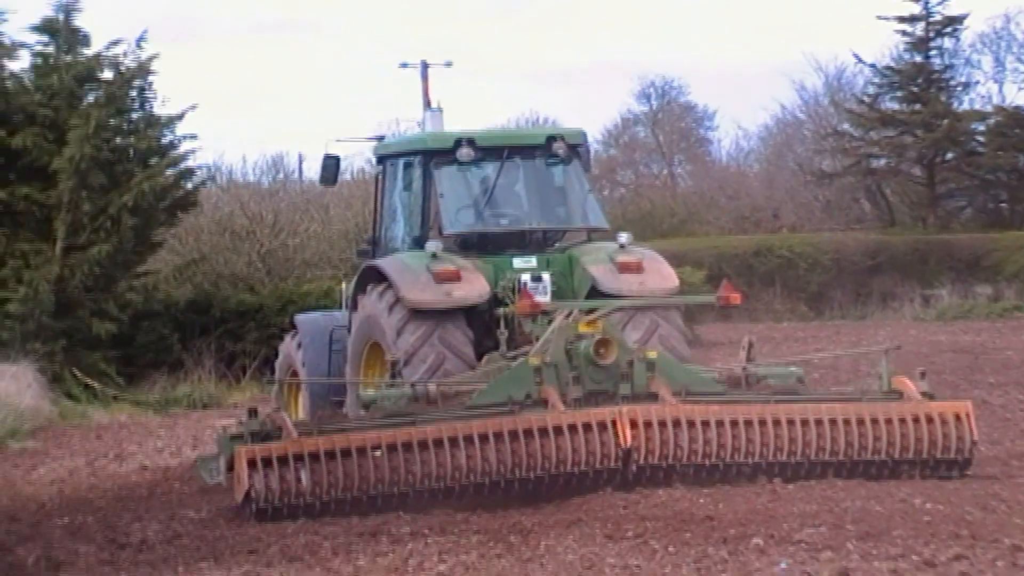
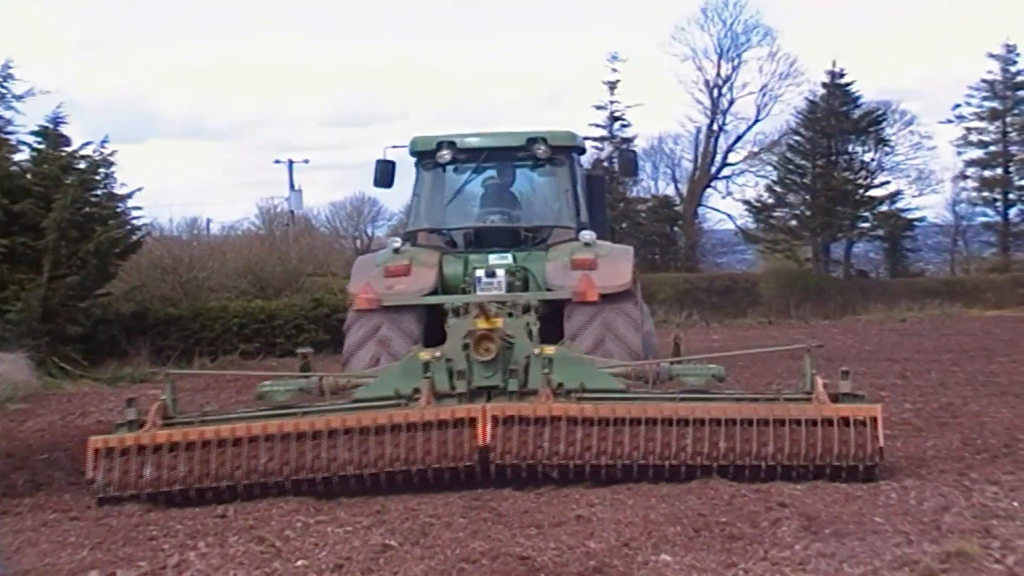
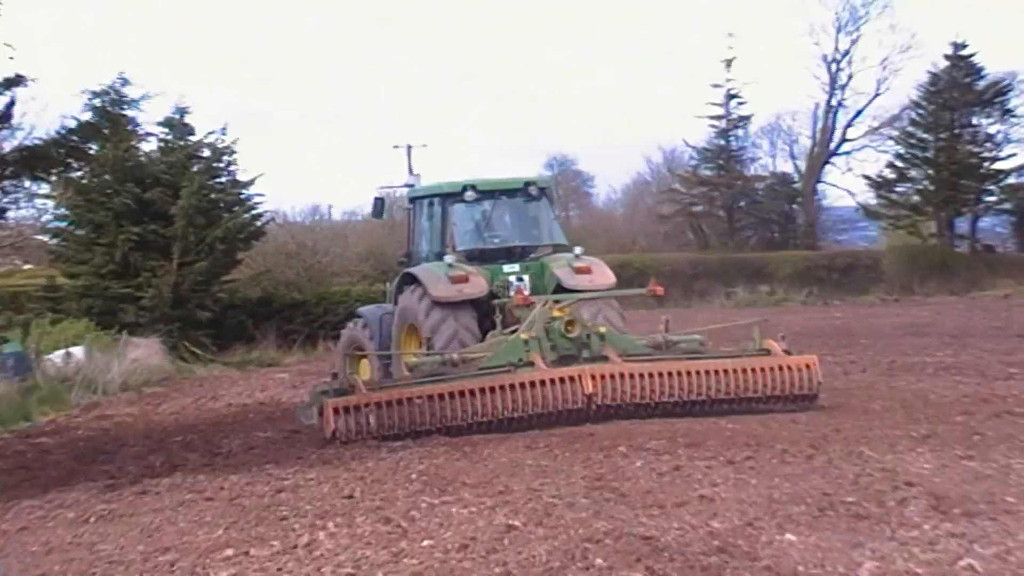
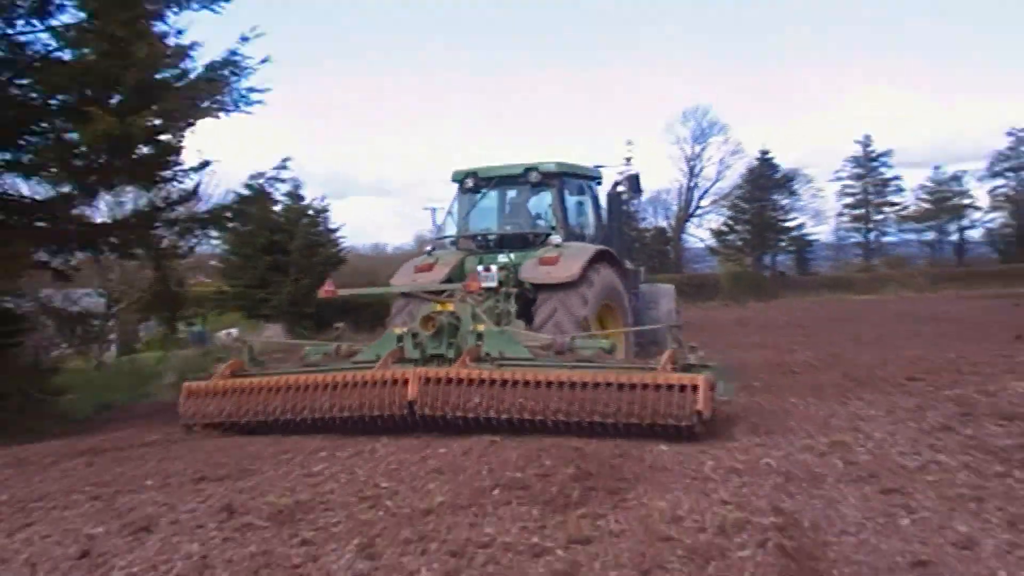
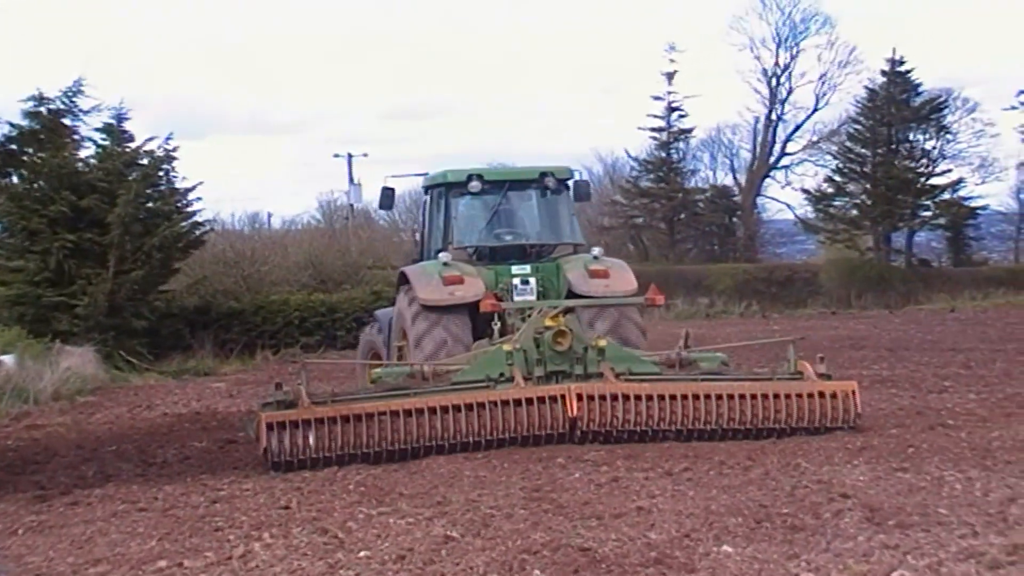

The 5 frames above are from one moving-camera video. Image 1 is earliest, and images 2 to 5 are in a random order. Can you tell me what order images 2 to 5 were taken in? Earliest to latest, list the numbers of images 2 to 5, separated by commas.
3, 5, 2, 4
